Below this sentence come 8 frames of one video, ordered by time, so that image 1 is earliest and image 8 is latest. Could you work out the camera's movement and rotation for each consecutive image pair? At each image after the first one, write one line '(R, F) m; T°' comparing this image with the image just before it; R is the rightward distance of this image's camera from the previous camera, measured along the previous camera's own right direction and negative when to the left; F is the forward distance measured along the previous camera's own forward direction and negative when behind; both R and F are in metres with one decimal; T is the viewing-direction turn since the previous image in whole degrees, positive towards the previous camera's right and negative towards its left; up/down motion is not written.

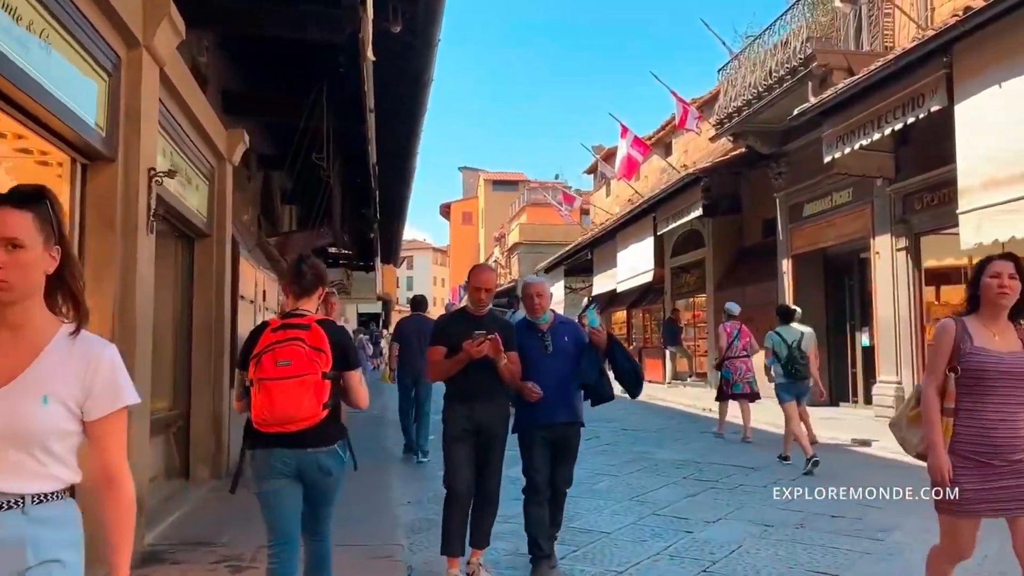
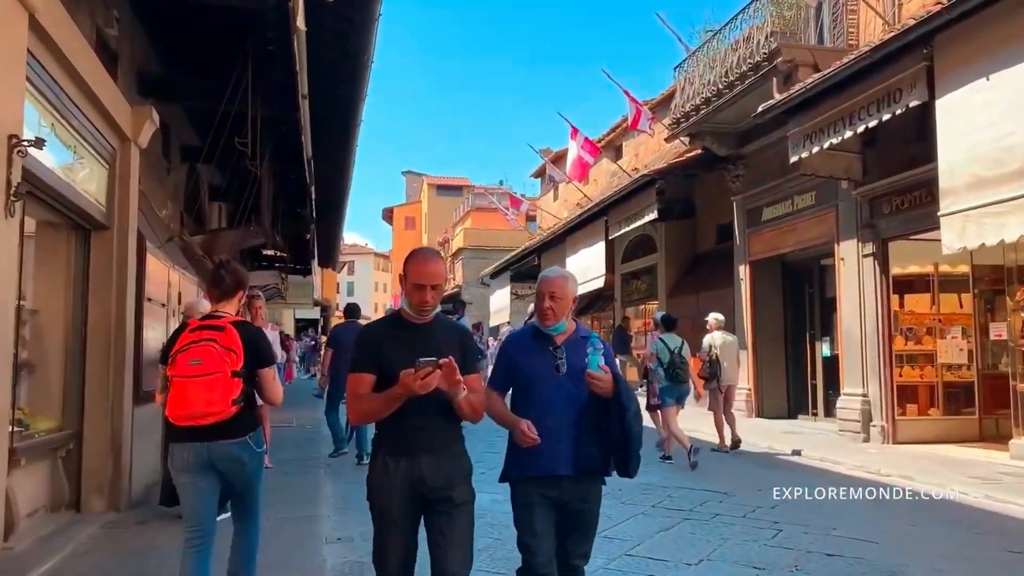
(-0.1, +0.8) m; +4°
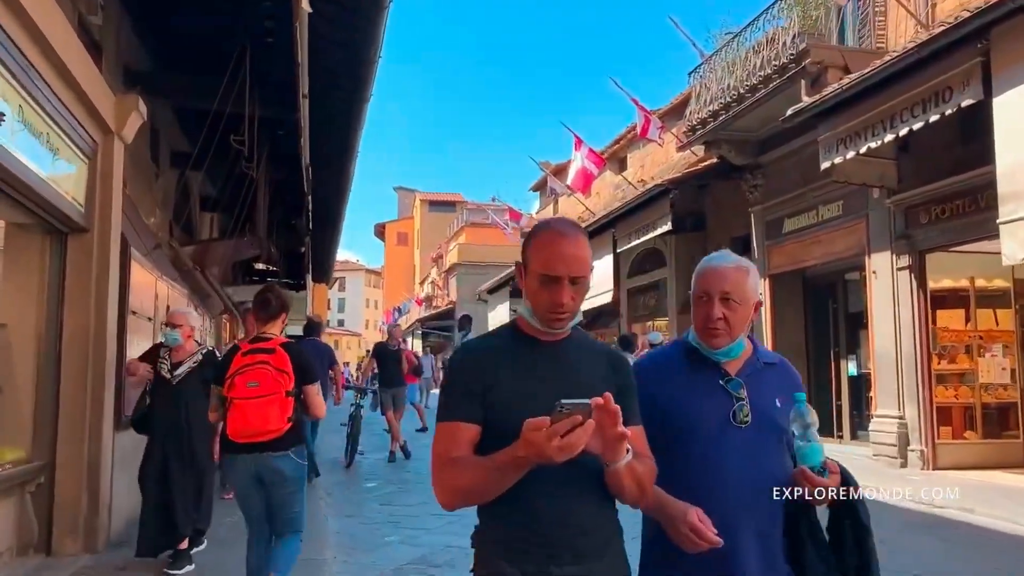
(-0.3, +0.7) m; +1°
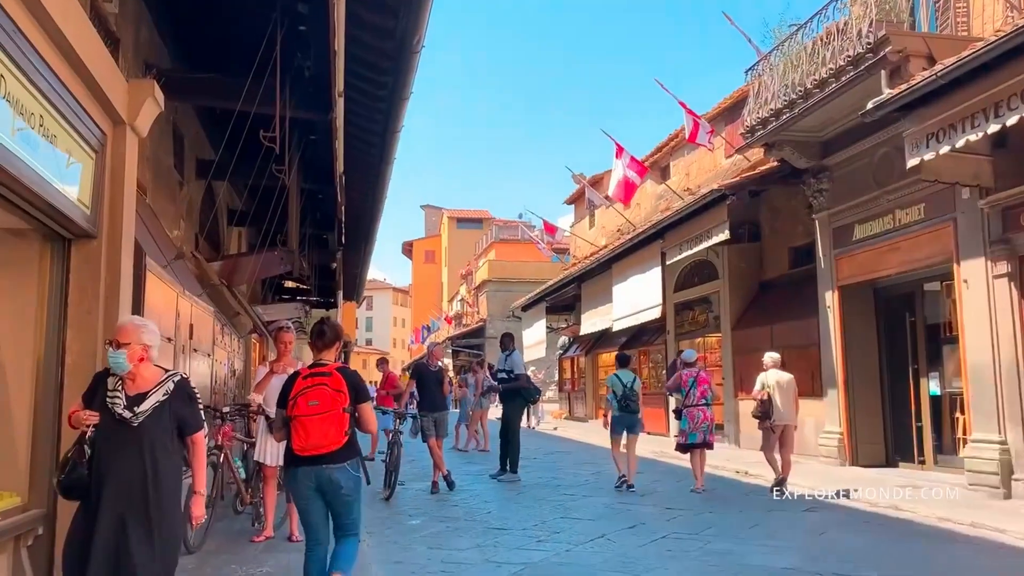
(-0.3, +0.9) m; -2°
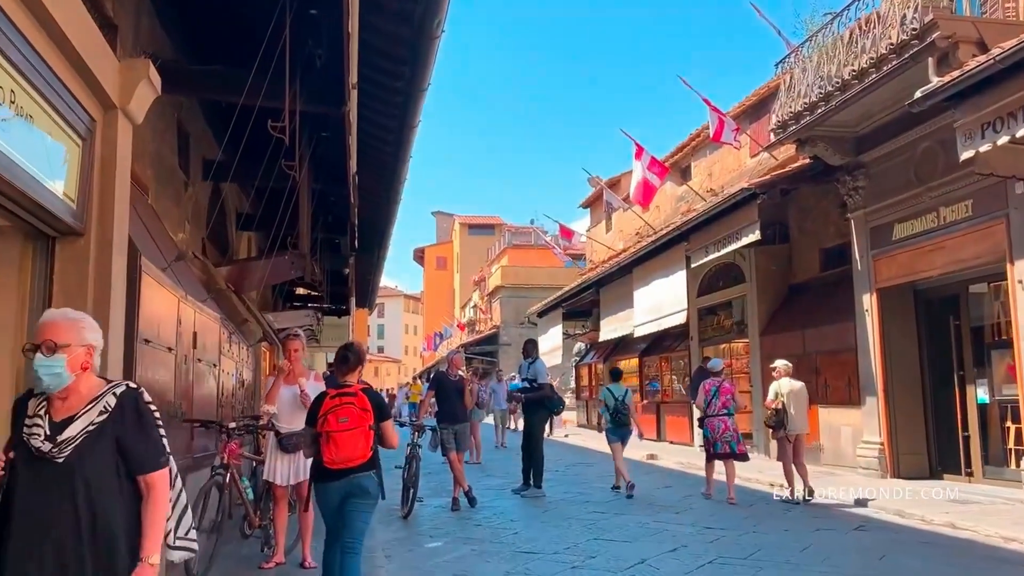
(-0.1, +0.5) m; -1°
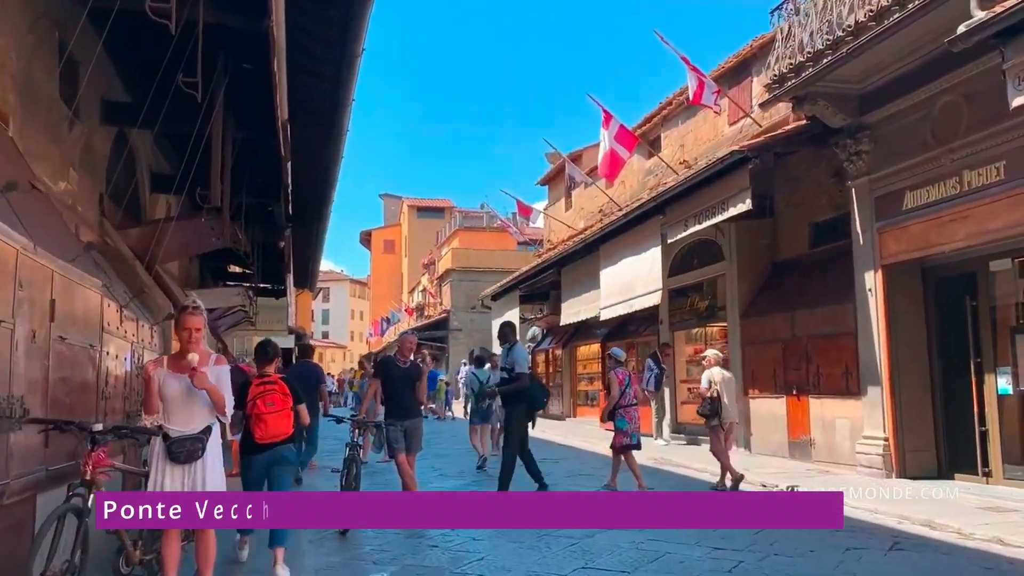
(-0.1, +1.5) m; +4°
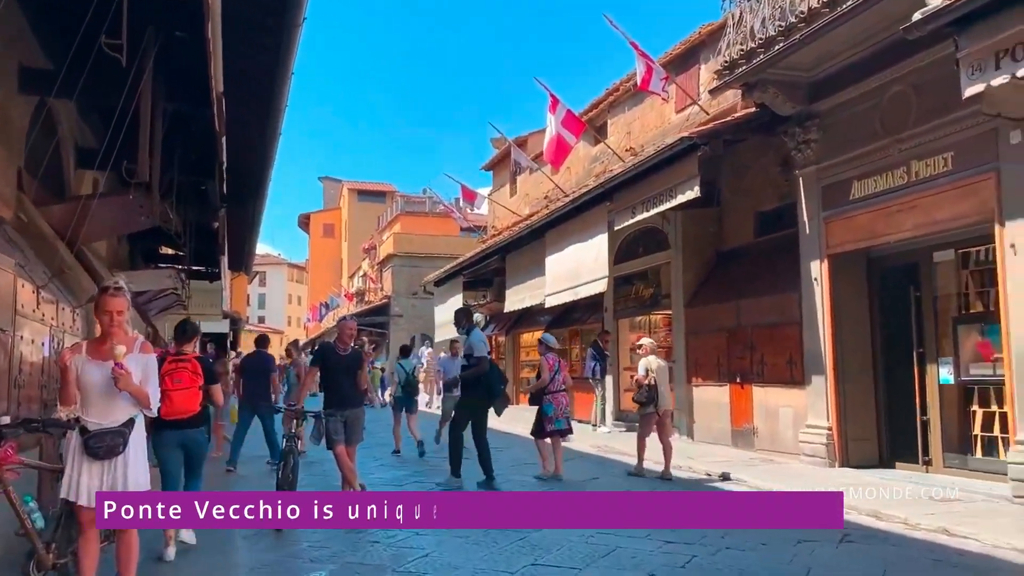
(-0.1, +0.3) m; +4°
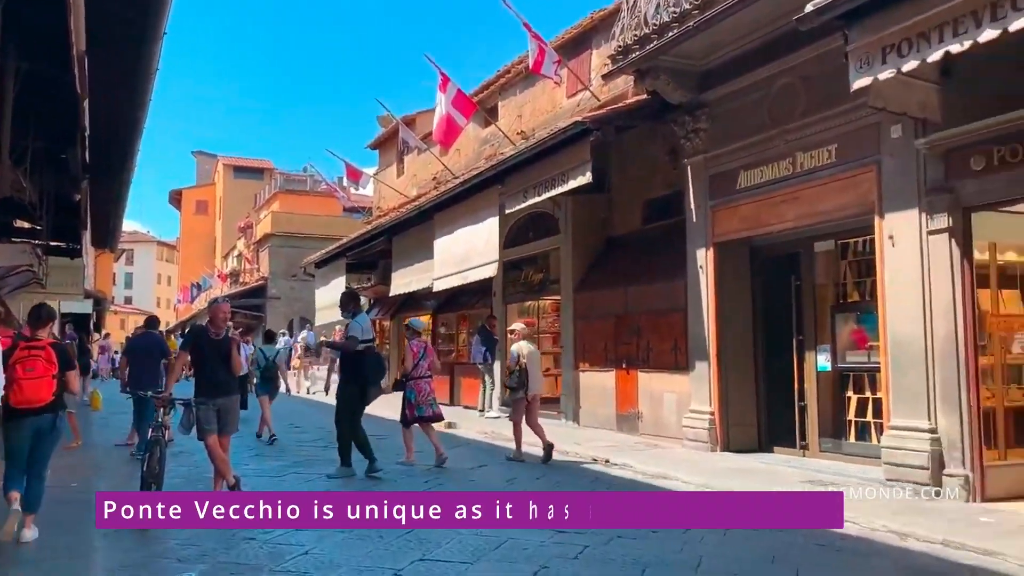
(0.0, +0.3) m; +8°
